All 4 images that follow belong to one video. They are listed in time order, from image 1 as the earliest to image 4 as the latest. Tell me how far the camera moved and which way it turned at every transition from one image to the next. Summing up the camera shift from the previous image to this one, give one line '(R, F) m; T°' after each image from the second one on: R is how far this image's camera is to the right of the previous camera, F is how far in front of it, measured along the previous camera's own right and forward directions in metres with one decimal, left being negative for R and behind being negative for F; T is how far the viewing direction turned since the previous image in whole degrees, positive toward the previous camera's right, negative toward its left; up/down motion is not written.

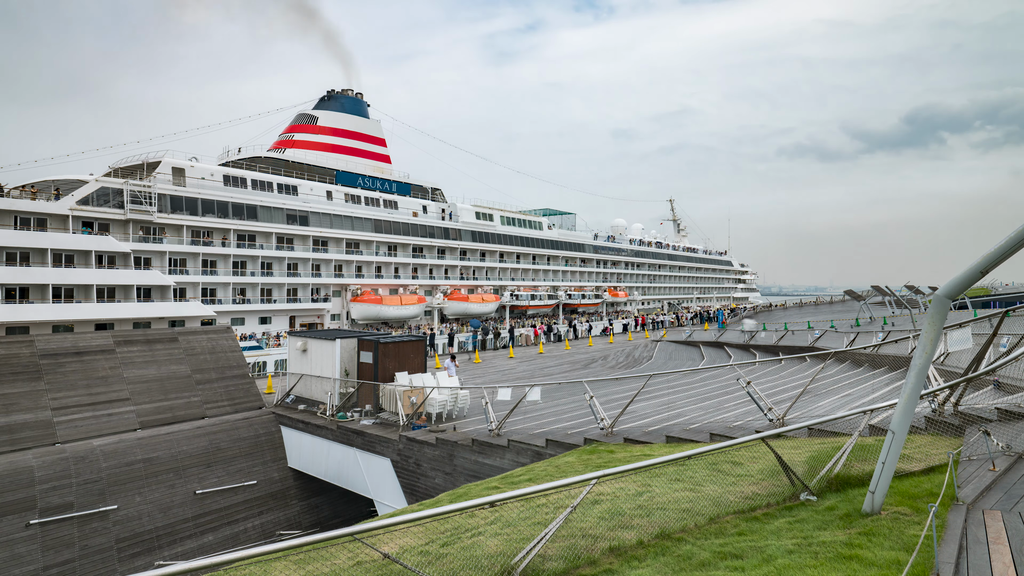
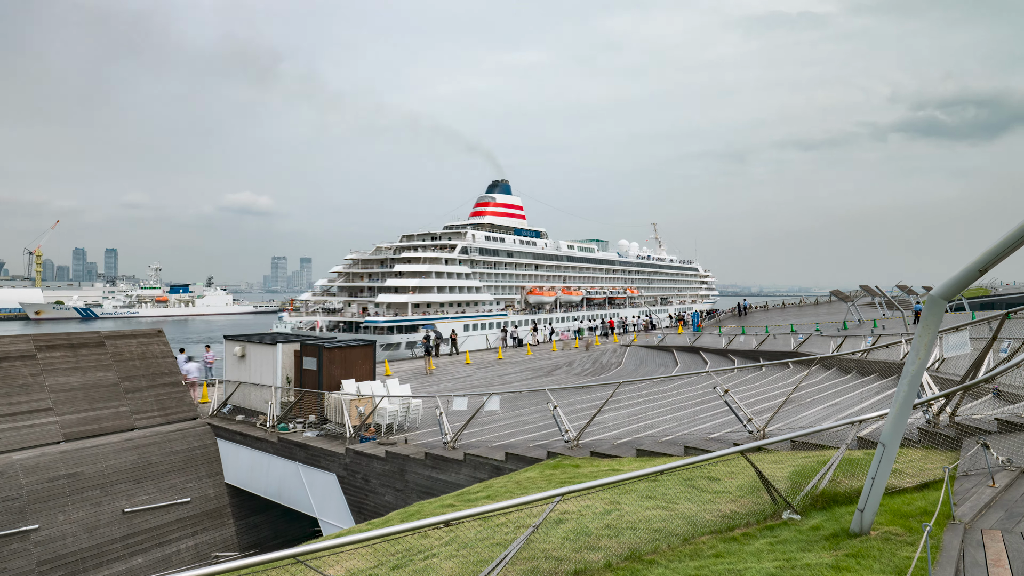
(+0.7, +0.8) m; 0°
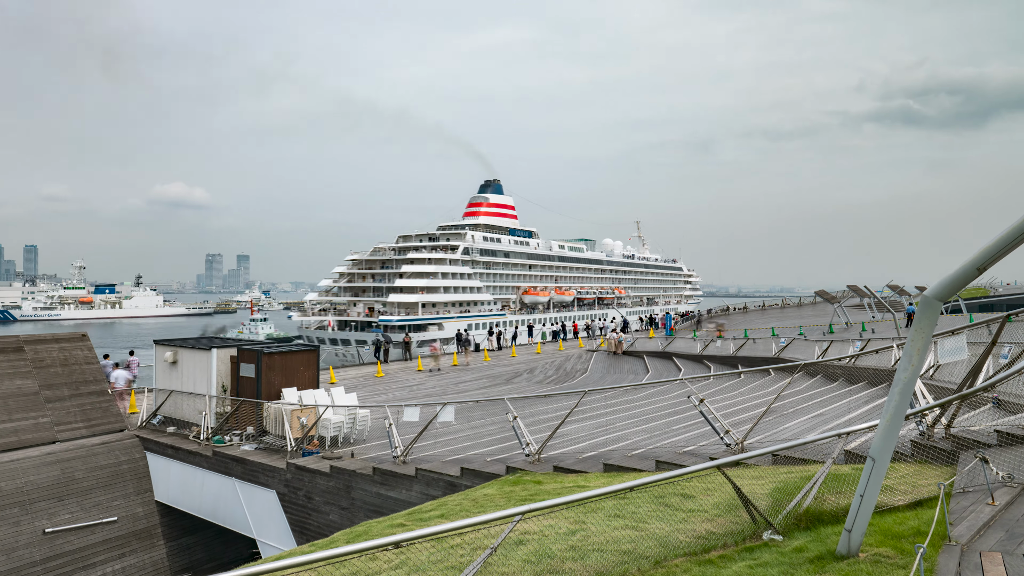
(+0.7, +0.8) m; 0°
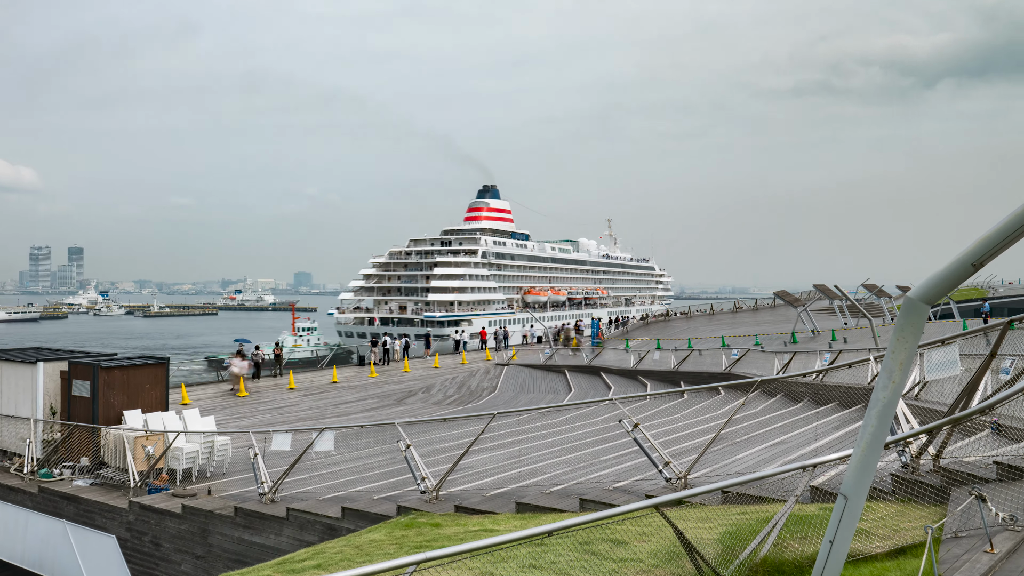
(+1.4, +1.5) m; 0°
